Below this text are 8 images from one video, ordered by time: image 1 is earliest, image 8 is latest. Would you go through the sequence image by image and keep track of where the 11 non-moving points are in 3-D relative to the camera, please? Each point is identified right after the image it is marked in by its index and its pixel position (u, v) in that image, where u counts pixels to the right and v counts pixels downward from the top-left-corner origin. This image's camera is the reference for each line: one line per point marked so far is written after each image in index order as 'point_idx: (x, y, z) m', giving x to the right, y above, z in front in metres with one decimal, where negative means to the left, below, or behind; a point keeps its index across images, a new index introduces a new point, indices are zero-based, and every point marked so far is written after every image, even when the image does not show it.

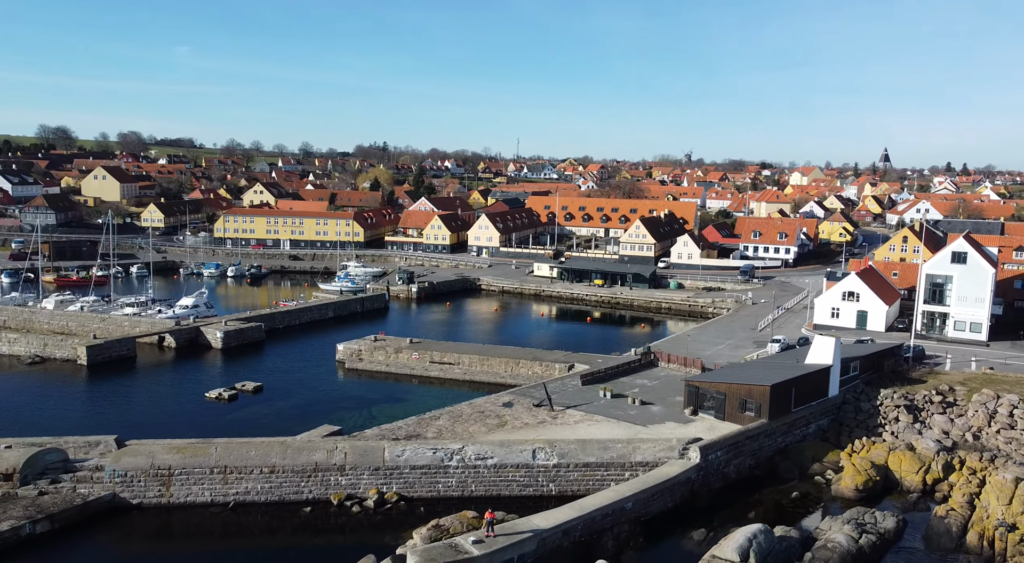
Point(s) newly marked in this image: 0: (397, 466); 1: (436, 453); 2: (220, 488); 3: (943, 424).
0: (-2.0, -3.1, +14.9) m
1: (-1.3, -2.9, +15.0) m
2: (-4.8, -3.4, +14.8) m
3: (+8.6, -2.8, +17.5) m
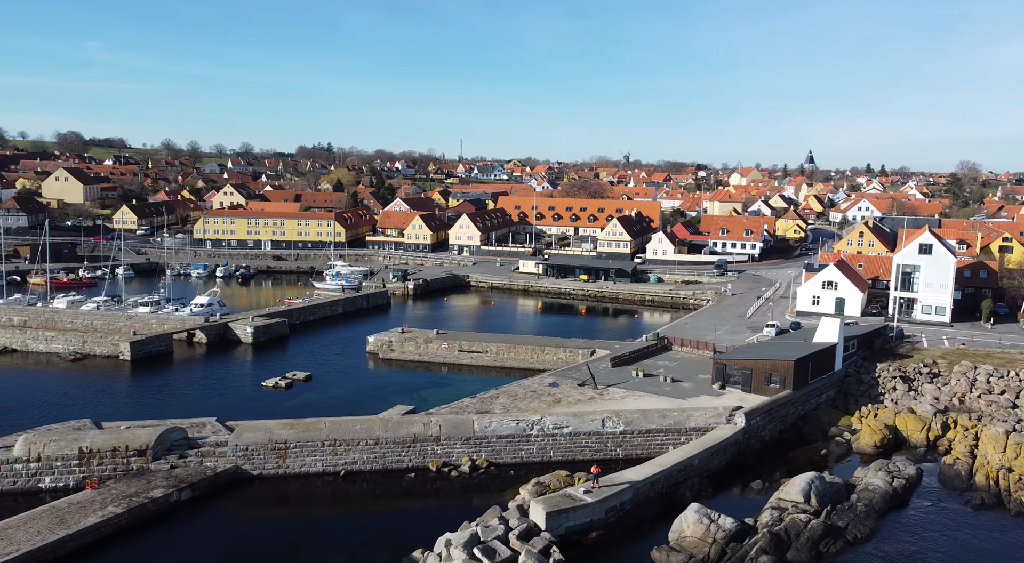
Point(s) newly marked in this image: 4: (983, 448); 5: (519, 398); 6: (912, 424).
0: (-0.5, -2.9, +16.9) m
1: (+0.1, -2.7, +17.1) m
2: (-3.3, -3.3, +16.5) m
3: (+9.7, -2.5, +20.4) m
4: (+9.2, -3.3, +17.4) m
5: (+0.2, -2.6, +19.9) m
6: (+8.4, -3.0, +18.6) m
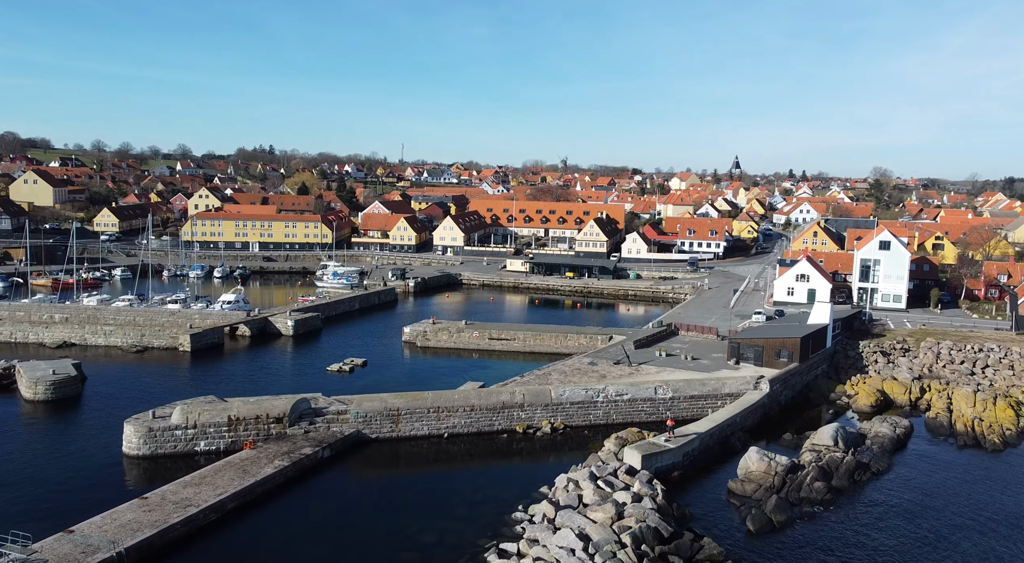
0: (+1.1, -2.7, +20.1) m
1: (+1.8, -2.5, +20.4) m
2: (-1.6, -3.1, +19.5) m
3: (+11.0, -2.2, +24.6) m
4: (+10.7, -3.0, +21.5) m
5: (+1.5, -2.4, +23.2) m
6: (+9.9, -2.8, +22.7) m
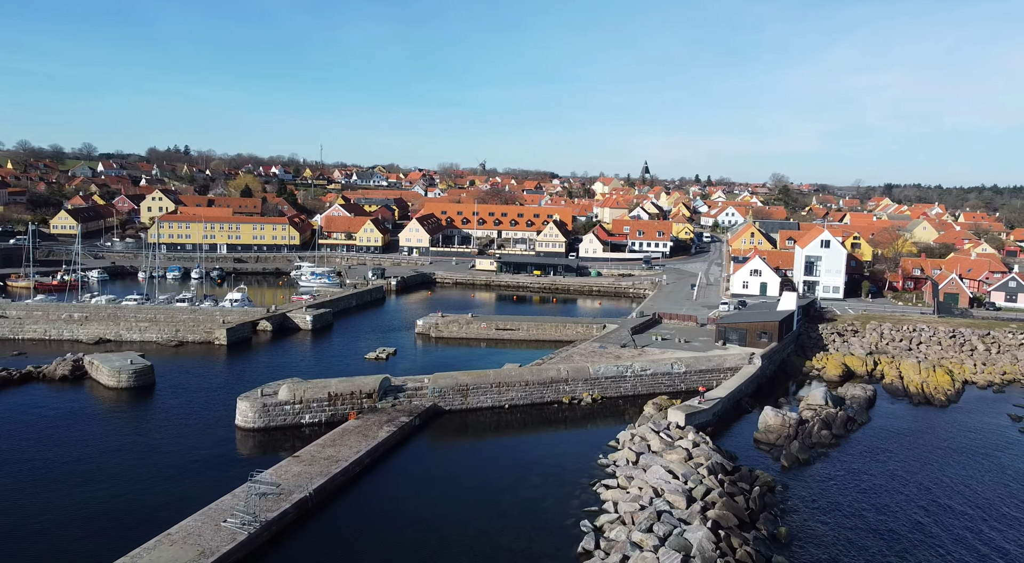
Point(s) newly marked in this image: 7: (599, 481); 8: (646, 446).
0: (+2.3, -2.6, +23.9) m
1: (+2.9, -2.4, +24.1) m
2: (-0.4, -3.0, +22.9) m
3: (+11.6, -2.0, +29.4) m
4: (+11.7, -2.7, +26.3) m
5: (+2.3, -2.2, +26.9) m
6: (+10.7, -2.5, +27.4) m
7: (+1.7, -4.0, +17.5) m
8: (+2.9, -3.5, +19.0) m
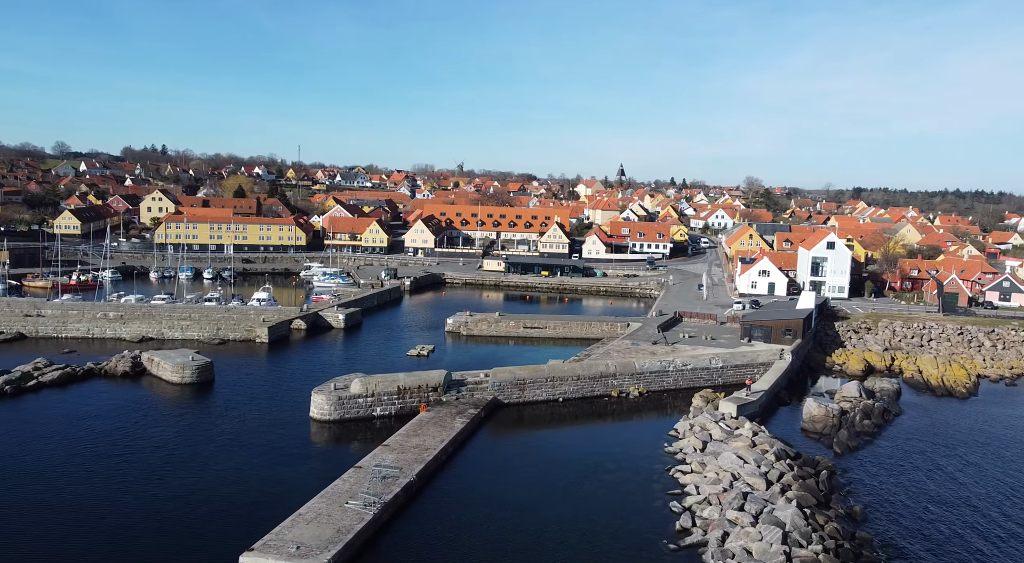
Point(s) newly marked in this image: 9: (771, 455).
0: (+3.7, -2.6, +25.1) m
1: (+4.3, -2.3, +25.4) m
2: (+1.1, -3.0, +24.1) m
3: (+12.7, -2.0, +31.1) m
4: (+13.0, -2.7, +28.0) m
5: (+3.6, -2.2, +28.2) m
6: (+11.9, -2.5, +29.0) m
7: (+3.4, -3.9, +18.8) m
8: (+4.5, -3.5, +20.3) m
9: (+5.4, -3.6, +18.5) m
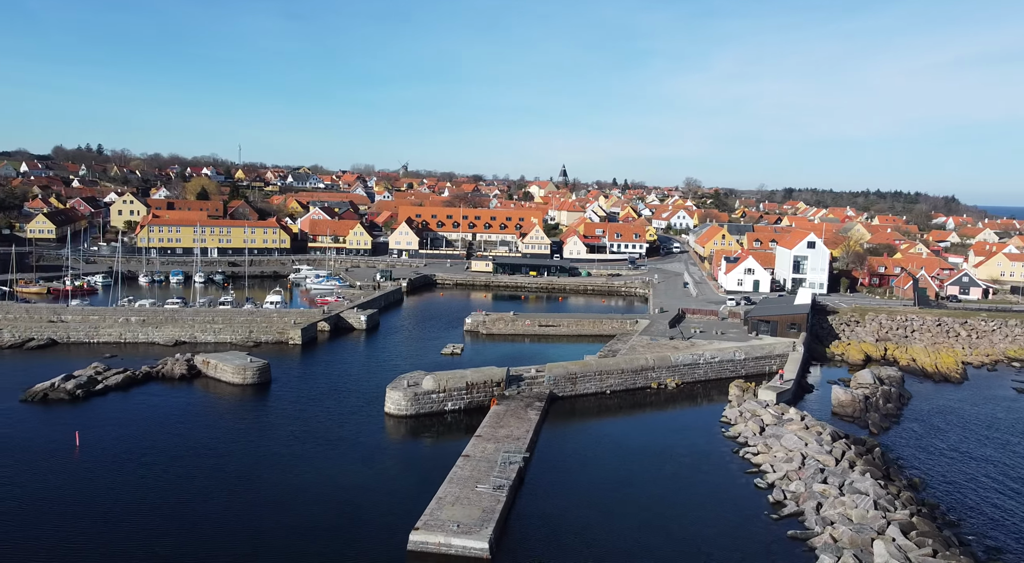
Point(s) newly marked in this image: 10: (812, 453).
0: (+5.1, -2.5, +27.1) m
1: (+5.6, -2.3, +27.5) m
2: (+2.6, -3.0, +25.8) m
3: (+13.5, -1.9, +33.9) m
4: (+14.1, -2.6, +30.8) m
5: (+4.7, -2.2, +30.2) m
6: (+12.9, -2.4, +31.7) m
7: (+5.4, -3.9, +20.8) m
8: (+6.3, -3.5, +22.4) m
9: (+7.4, -3.6, +20.7) m
10: (+6.6, -3.8, +19.5) m
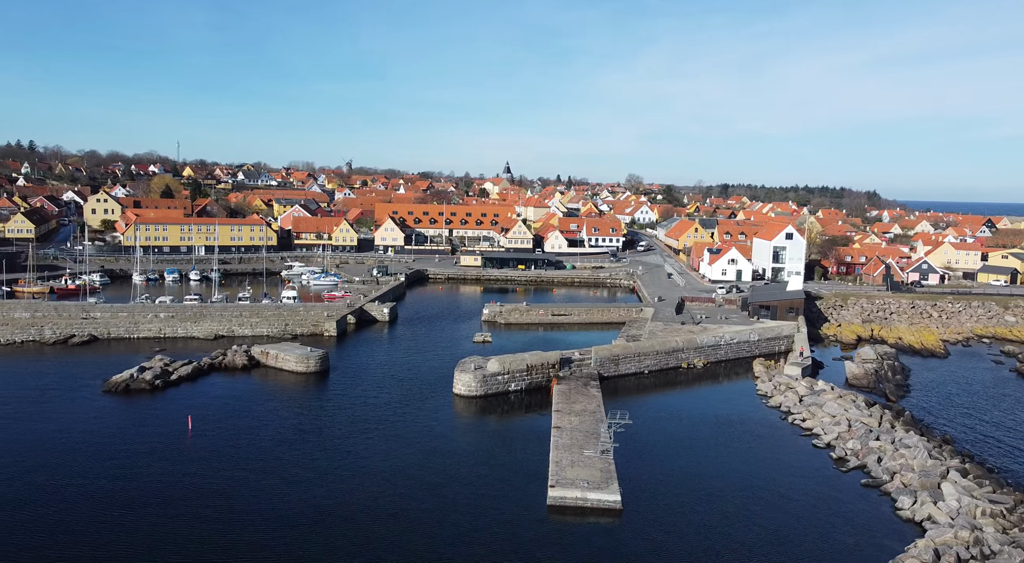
0: (+6.4, -2.2, +29.6) m
1: (+6.9, -1.9, +30.0) m
2: (+4.0, -2.6, +28.1) m
3: (+14.2, -1.3, +37.1) m
4: (+15.0, -2.1, +34.1) m
5: (+5.7, -1.8, +32.6) m
6: (+13.8, -1.9, +34.9) m
7: (+7.2, -3.6, +23.3) m
8: (+8.0, -3.1, +25.0) m
9: (+9.3, -3.2, +23.4) m
10: (+8.6, -3.4, +22.2) m
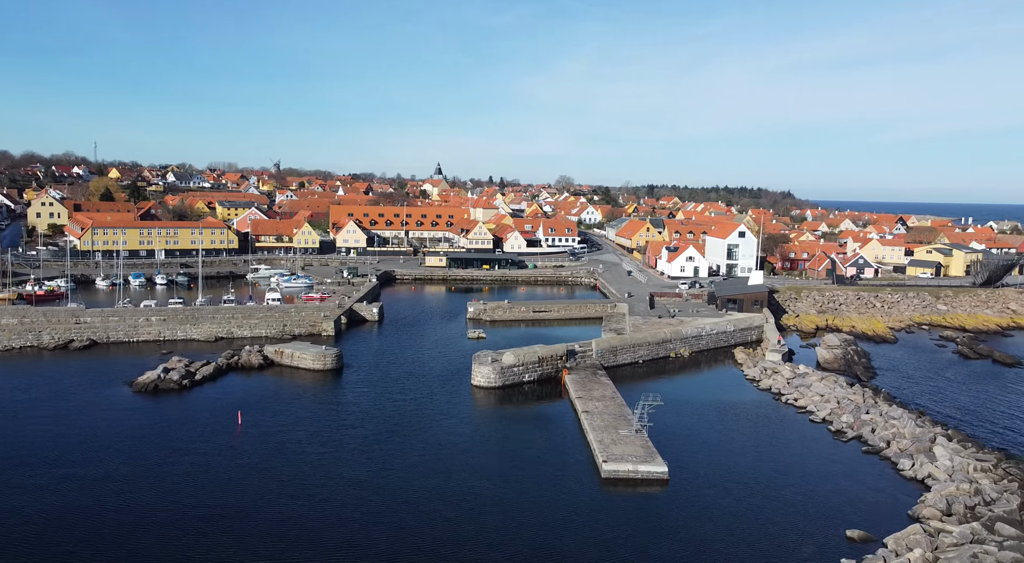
0: (+6.3, -2.0, +32.1) m
1: (+6.8, -1.8, +32.6) m
2: (+4.1, -2.5, +30.4) m
3: (+13.4, -1.1, +40.3) m
4: (+14.5, -1.8, +37.4) m
5: (+5.4, -1.7, +35.0) m
6: (+13.2, -1.6, +38.1) m
7: (+7.8, -3.4, +25.9) m
8: (+8.4, -2.9, +27.7) m
9: (+9.8, -3.0, +26.2) m
10: (+9.3, -3.2, +24.9) m
